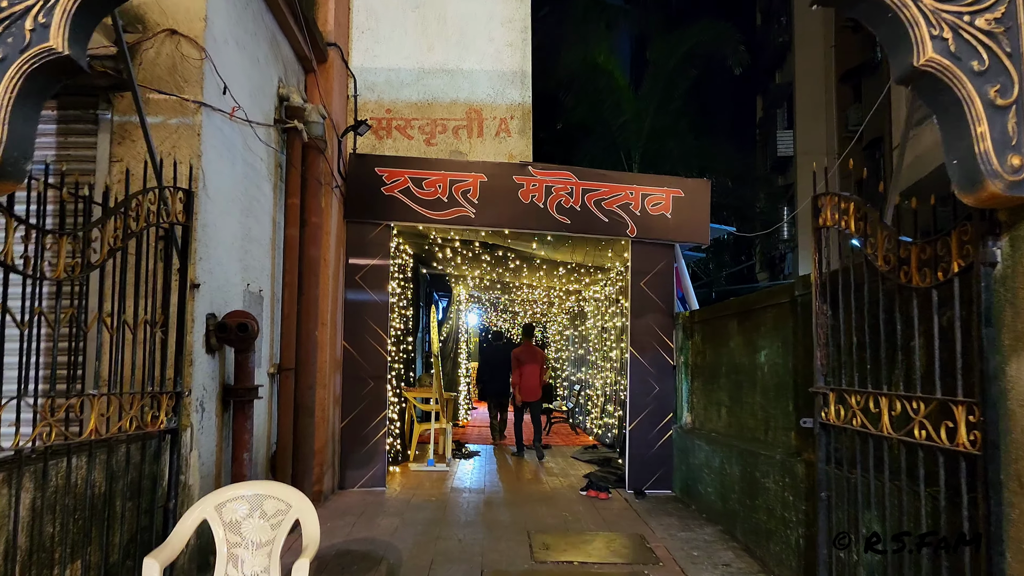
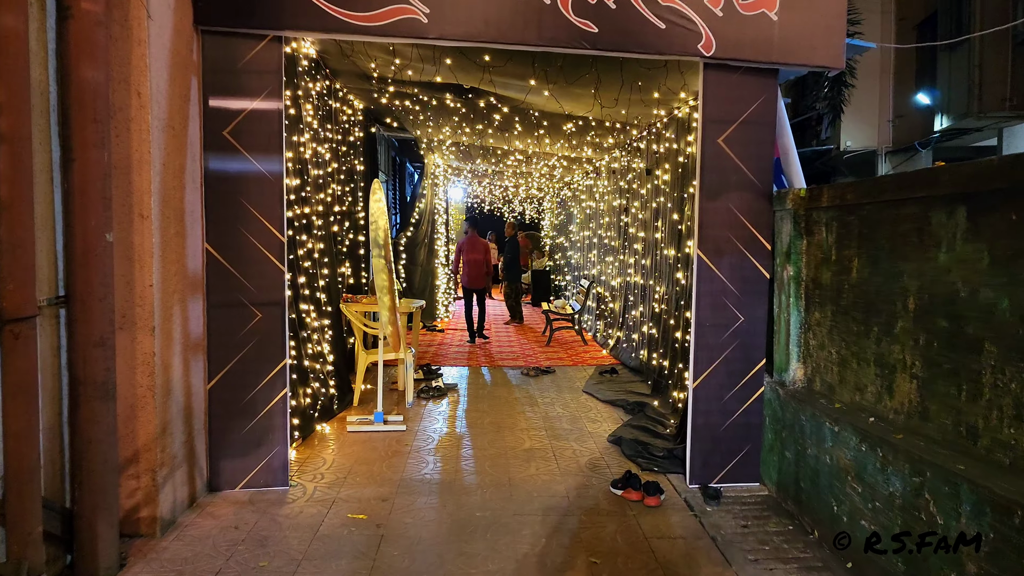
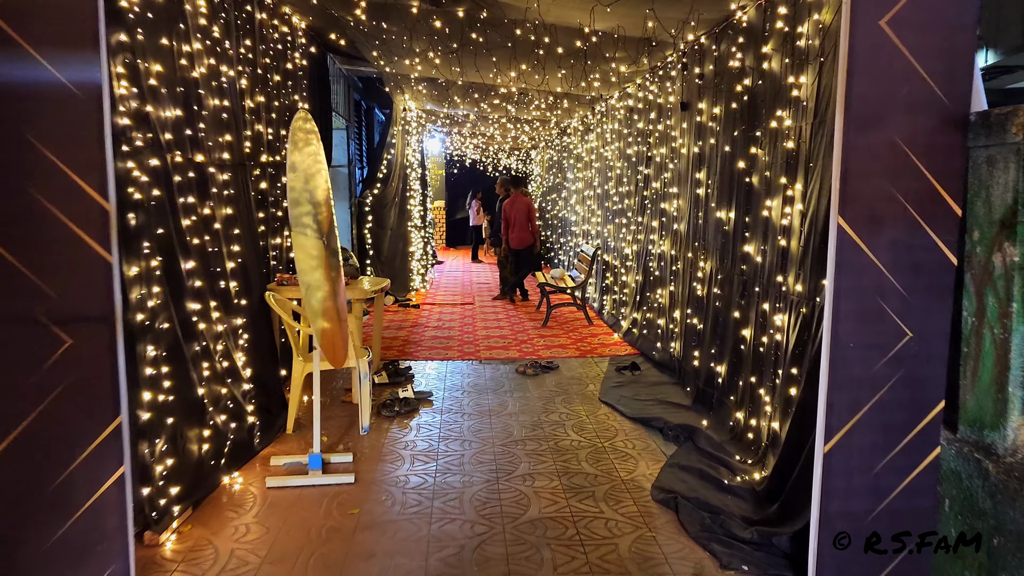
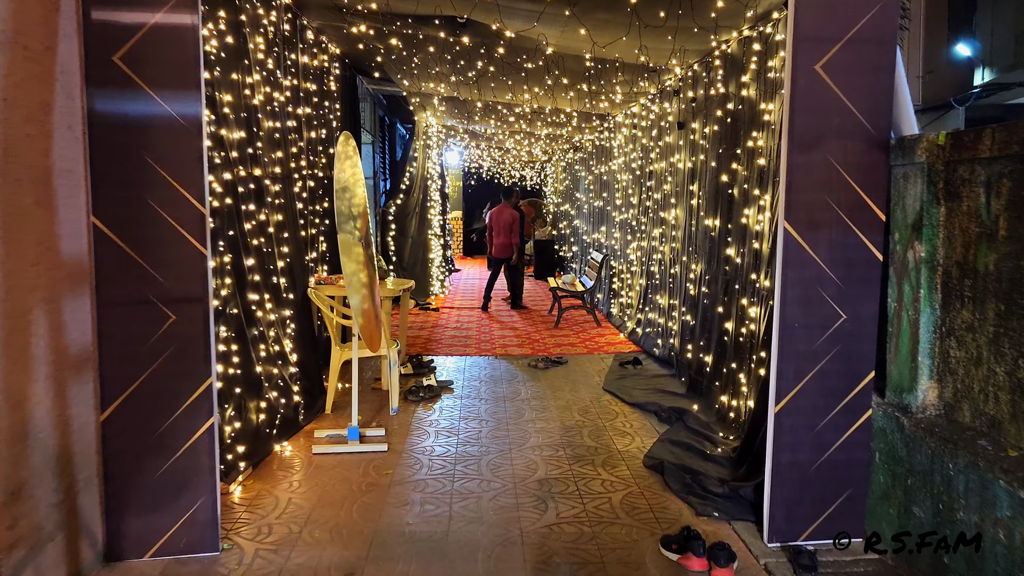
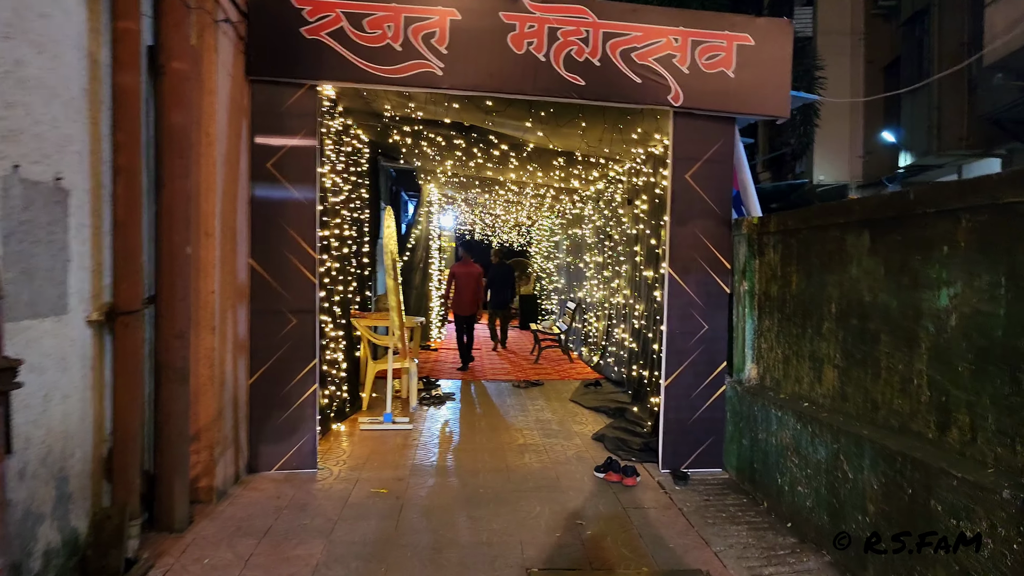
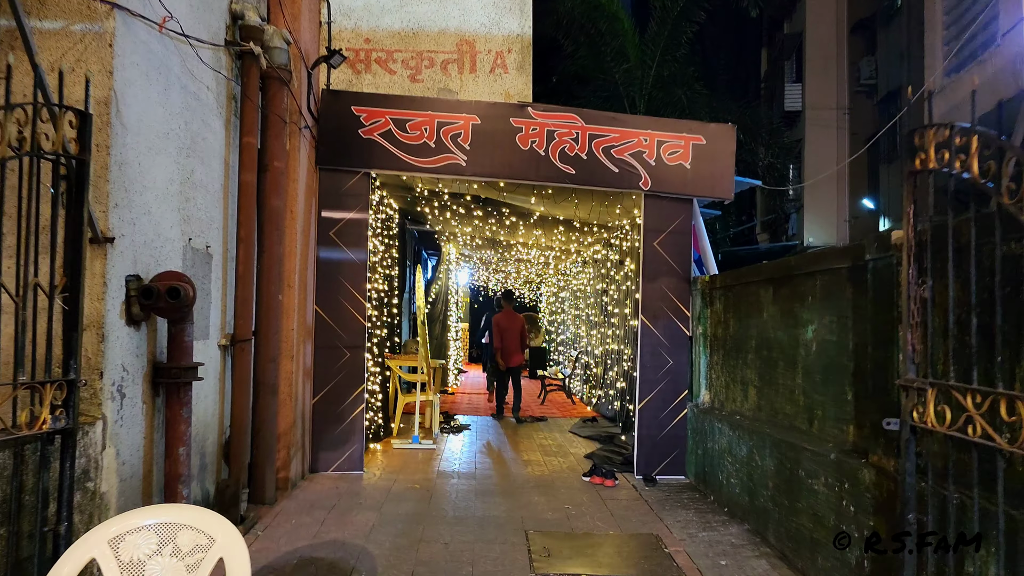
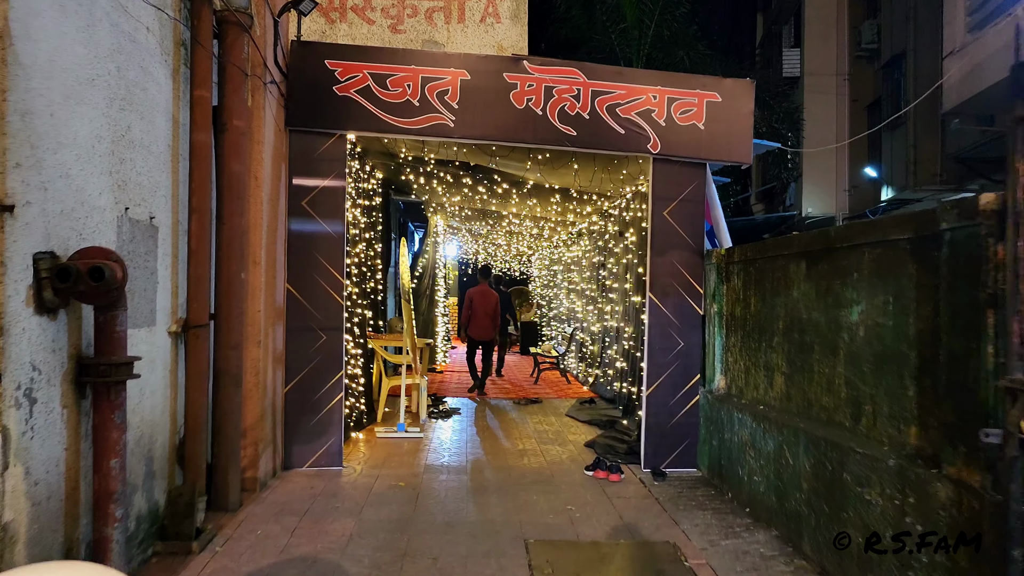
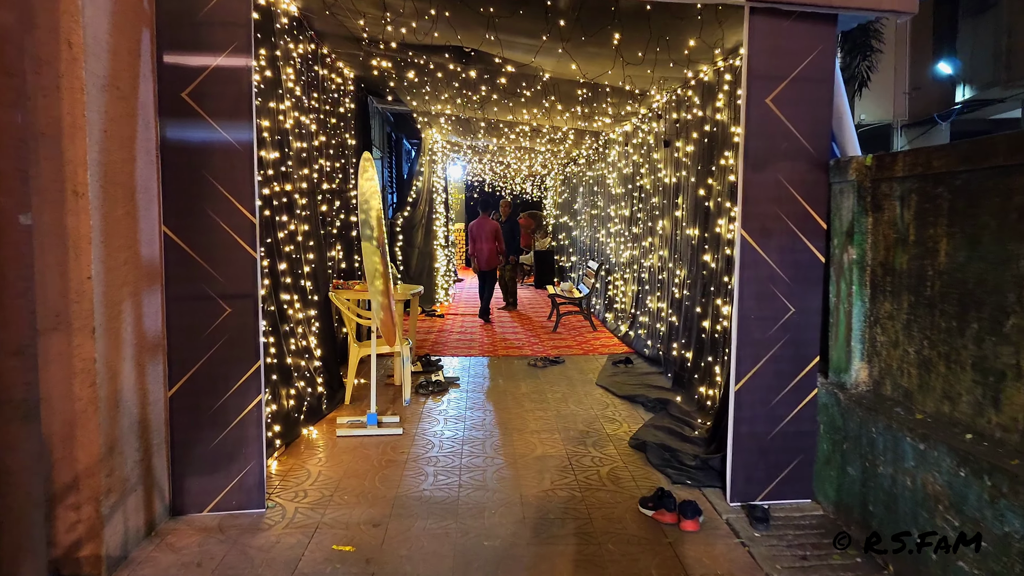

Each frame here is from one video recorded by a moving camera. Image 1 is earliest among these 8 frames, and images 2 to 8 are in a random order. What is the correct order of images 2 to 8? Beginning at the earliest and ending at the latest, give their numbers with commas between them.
6, 7, 5, 2, 8, 4, 3
